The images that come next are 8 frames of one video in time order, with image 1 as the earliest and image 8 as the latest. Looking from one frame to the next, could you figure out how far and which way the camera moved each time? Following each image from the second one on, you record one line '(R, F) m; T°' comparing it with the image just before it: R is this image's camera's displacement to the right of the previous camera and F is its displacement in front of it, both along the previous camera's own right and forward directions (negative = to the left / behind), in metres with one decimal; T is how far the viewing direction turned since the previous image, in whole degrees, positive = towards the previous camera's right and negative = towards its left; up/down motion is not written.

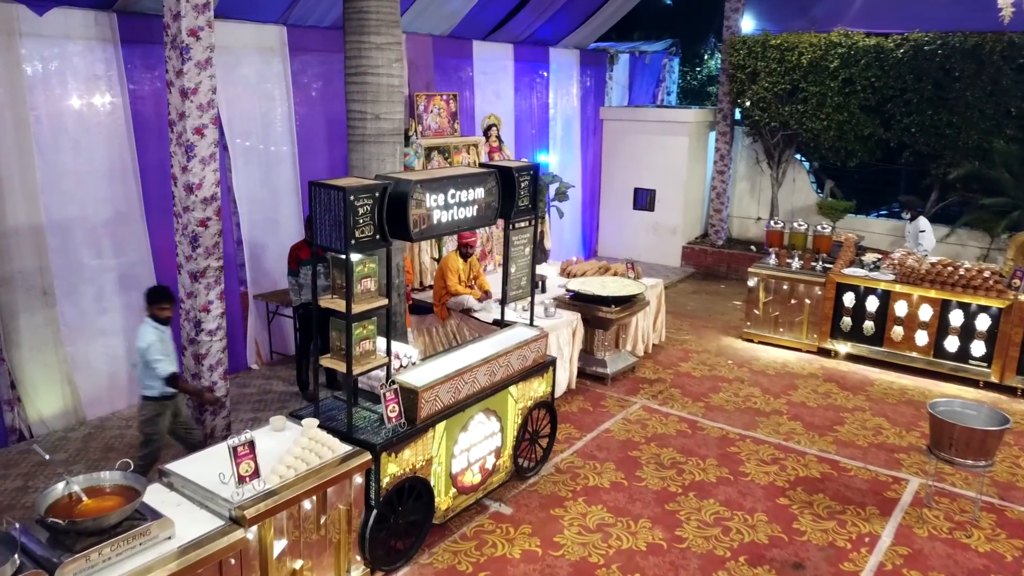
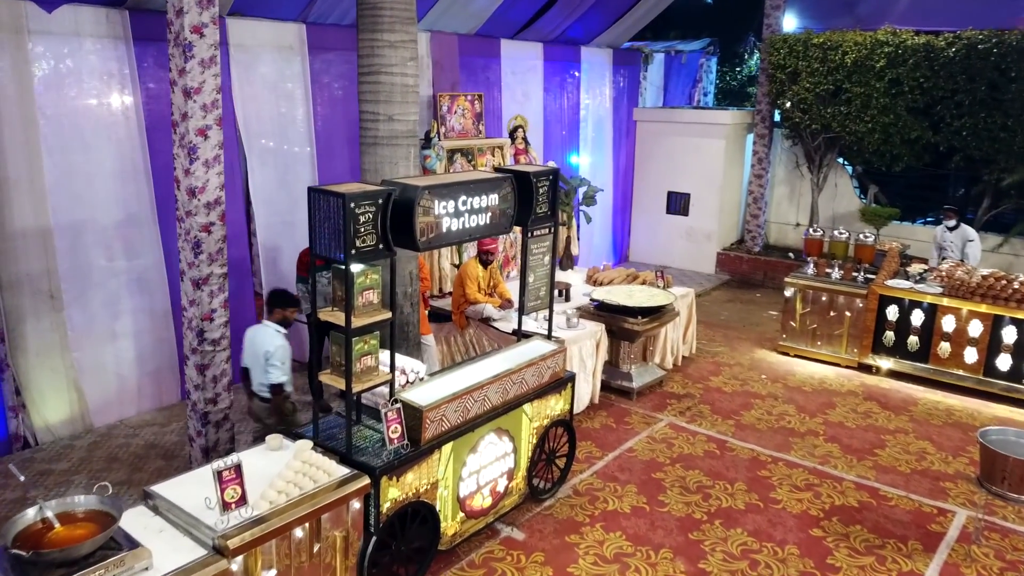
(+0.1, +0.3) m; -3°
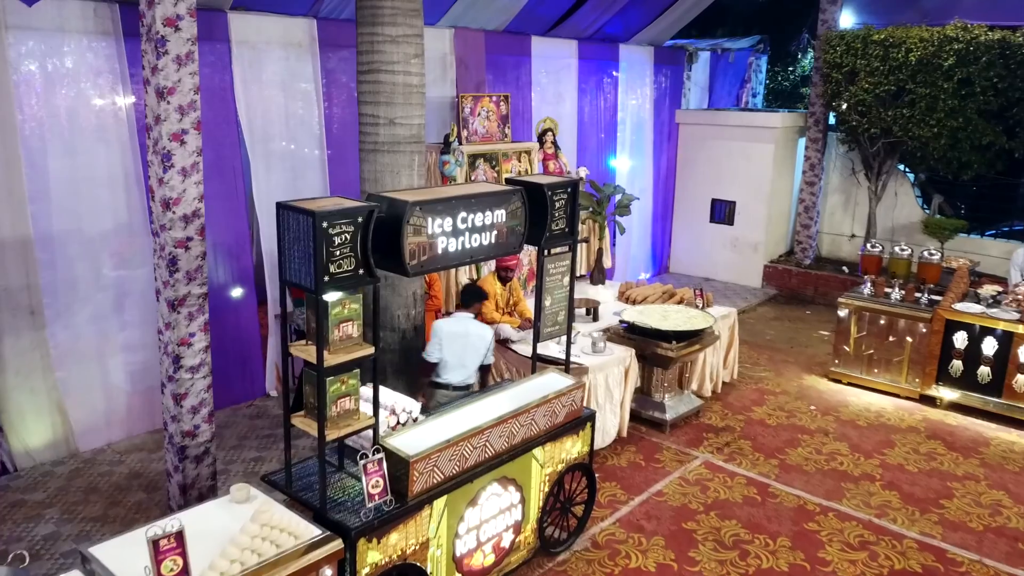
(+0.2, +0.6) m; -3°
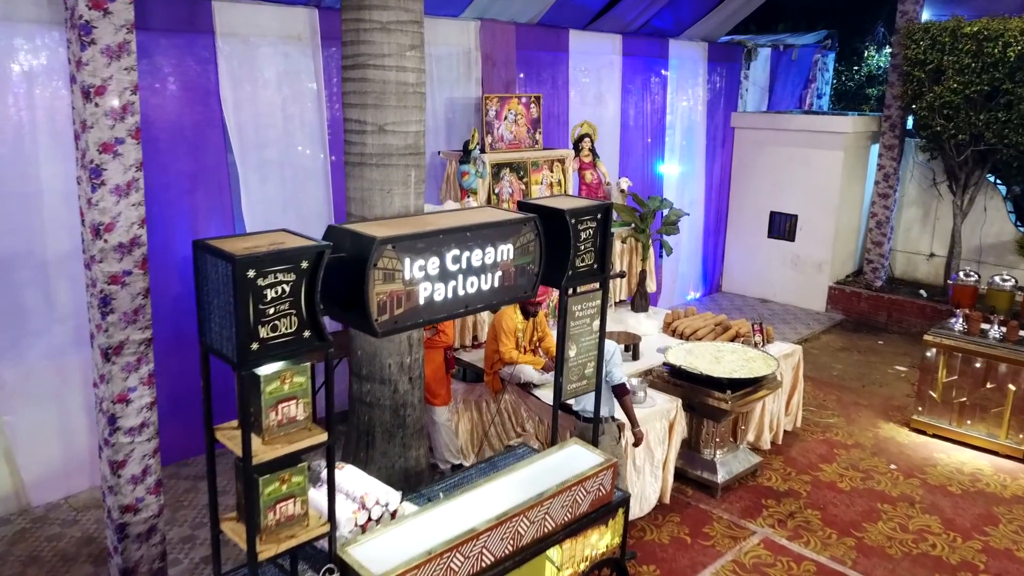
(+0.1, +0.9) m; -3°
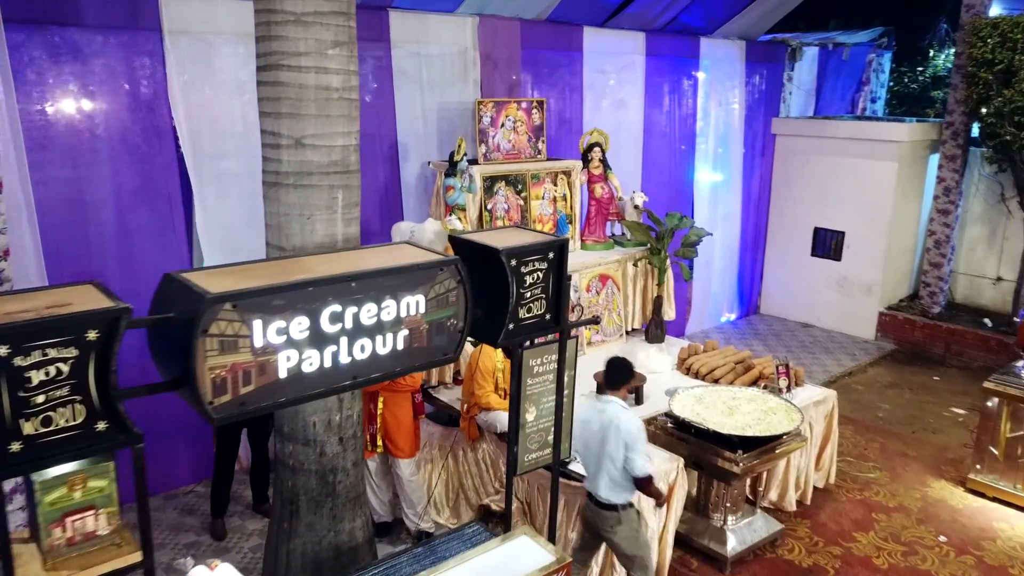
(+0.4, +0.7) m; -4°
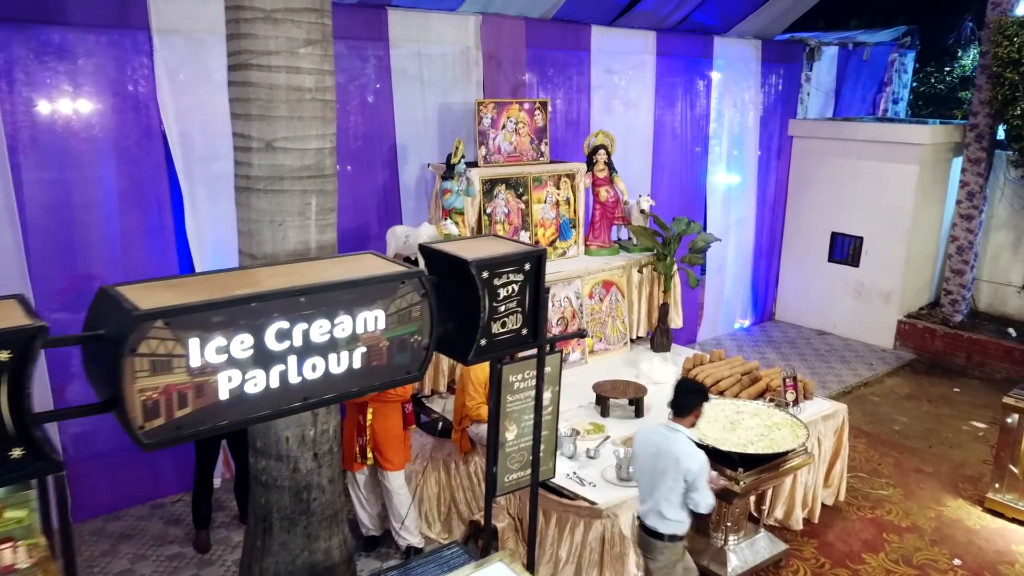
(+0.2, +0.2) m; -2°
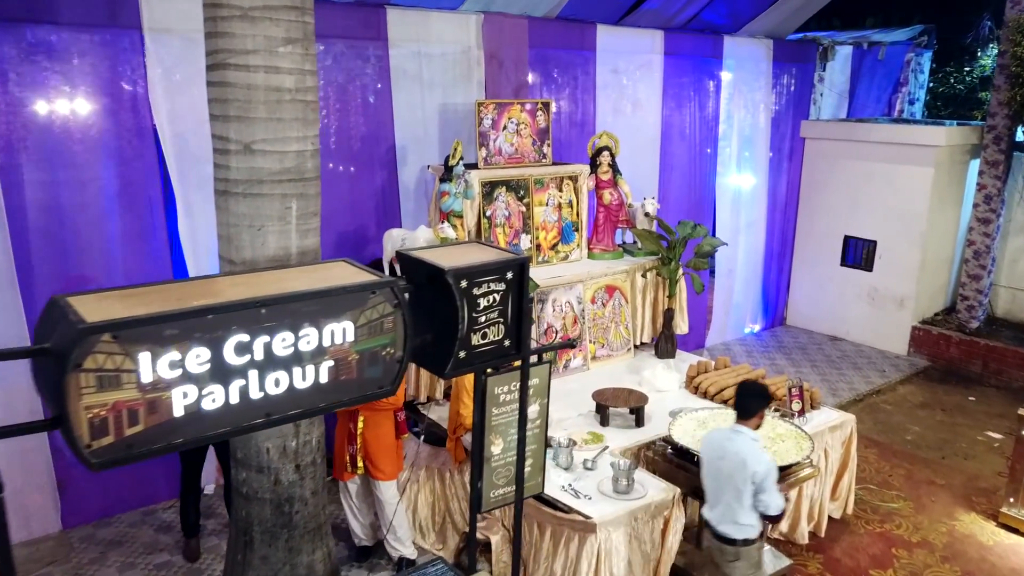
(+0.1, +0.1) m; -1°
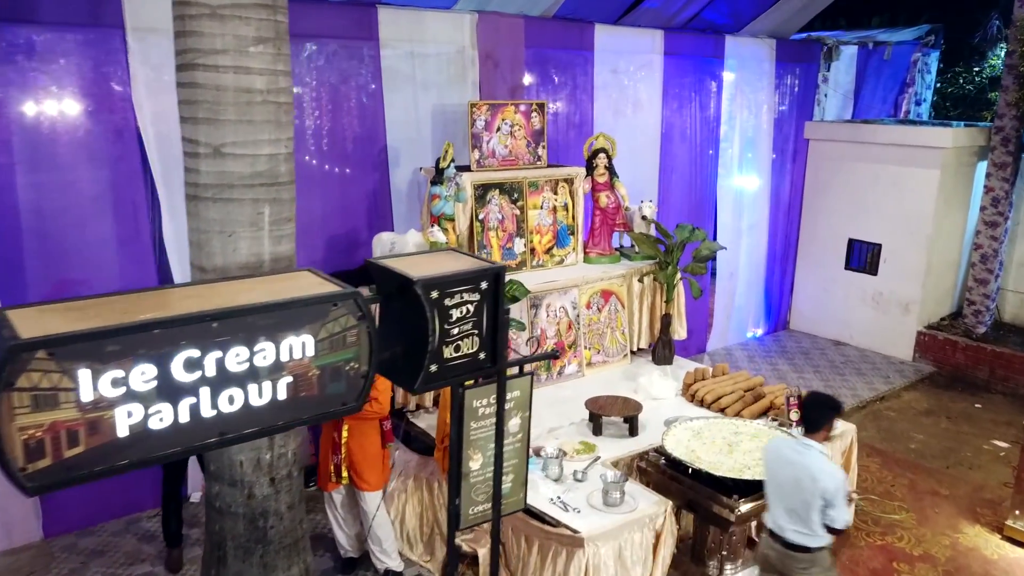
(+0.1, +0.1) m; -1°
